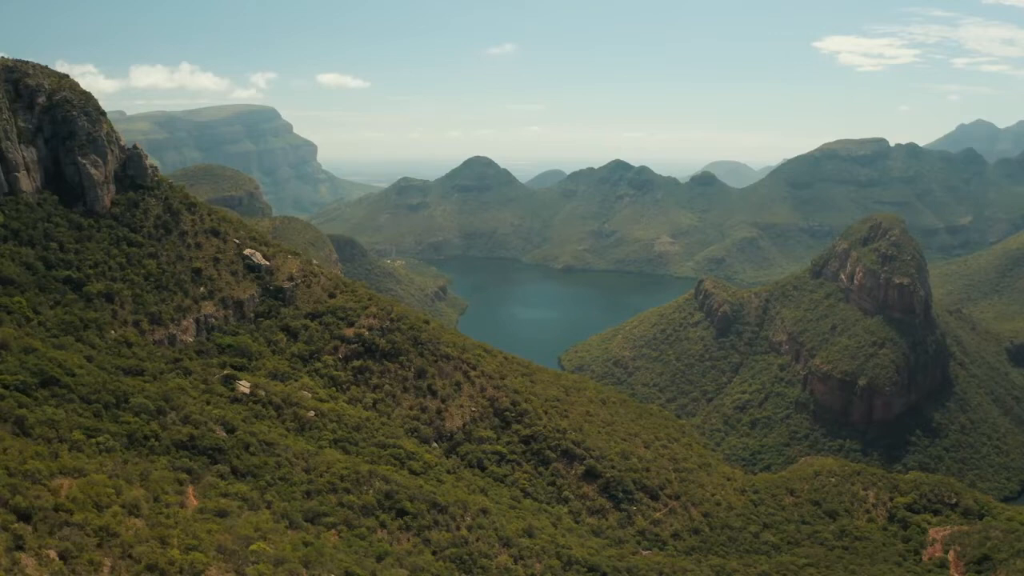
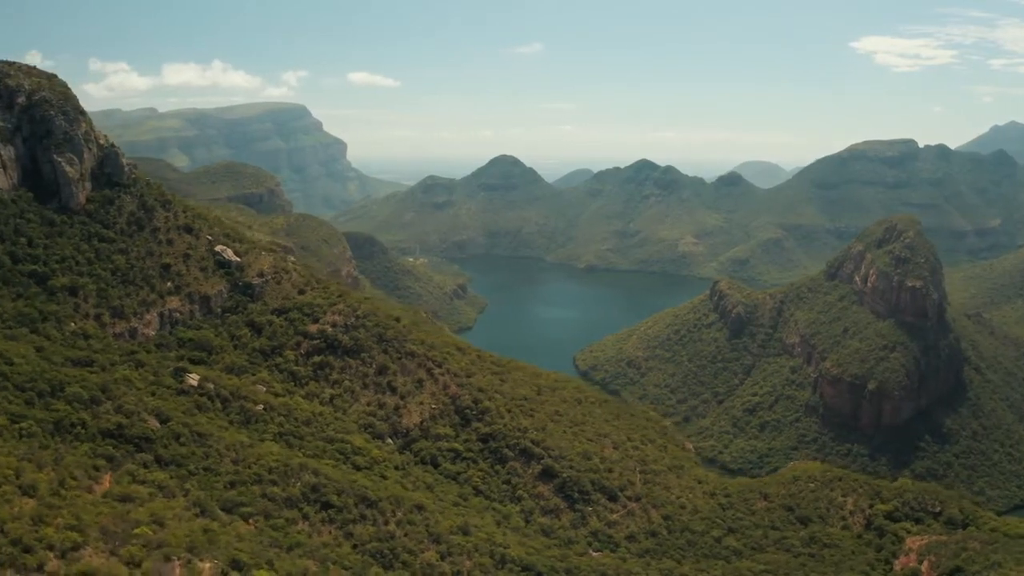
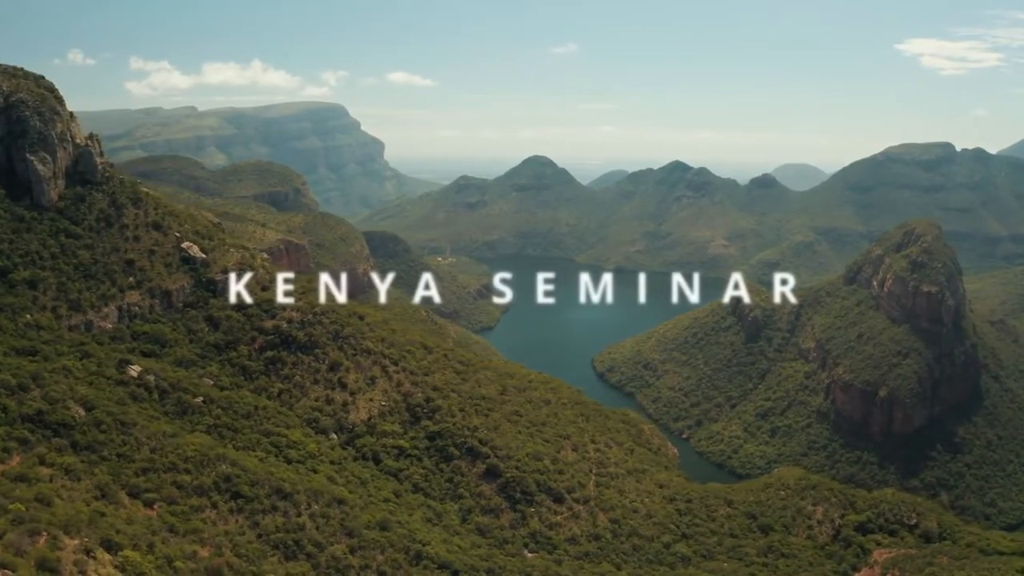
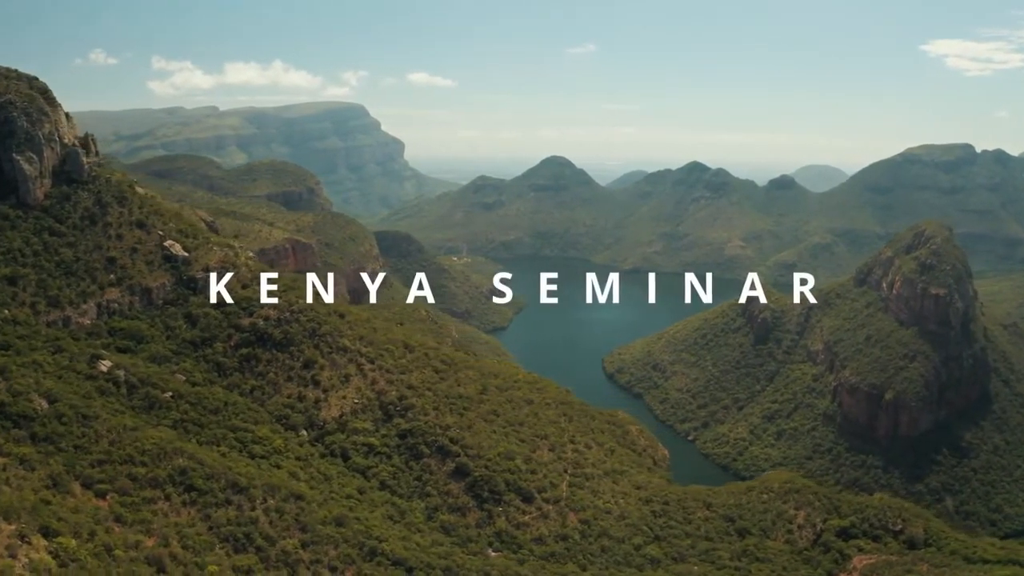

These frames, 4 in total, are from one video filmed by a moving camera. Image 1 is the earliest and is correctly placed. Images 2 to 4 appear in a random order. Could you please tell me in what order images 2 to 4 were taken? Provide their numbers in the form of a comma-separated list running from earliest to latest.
2, 3, 4
